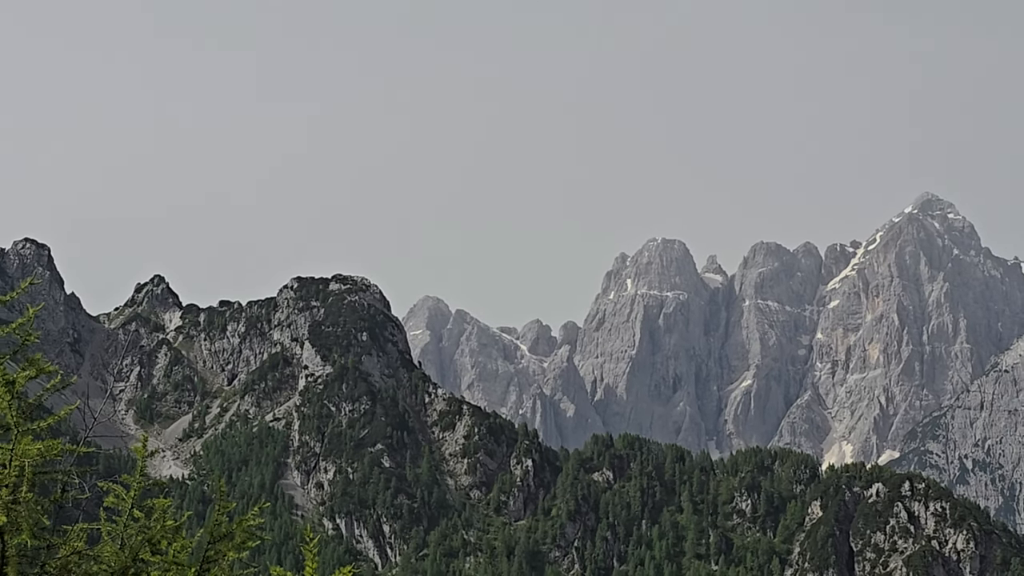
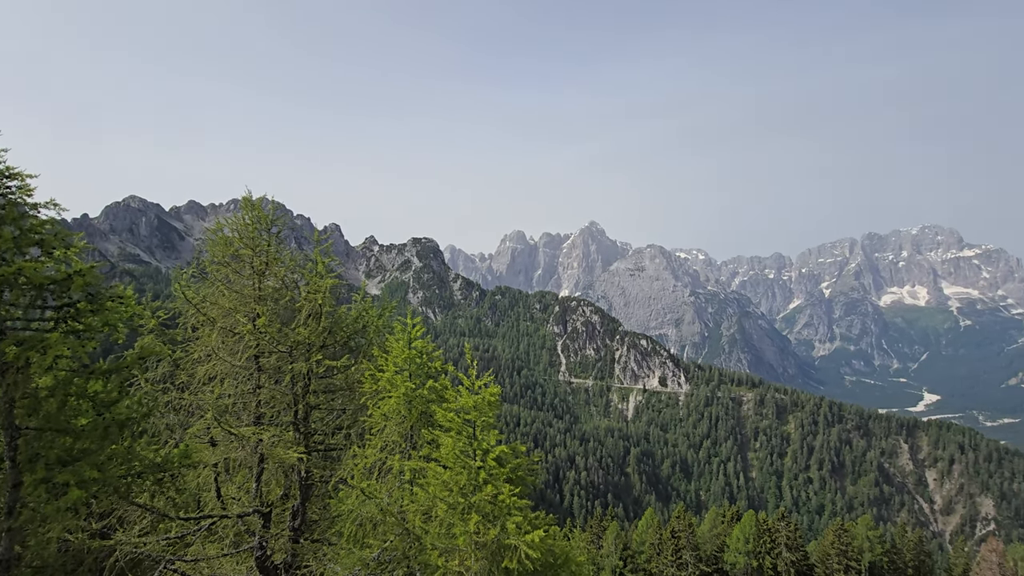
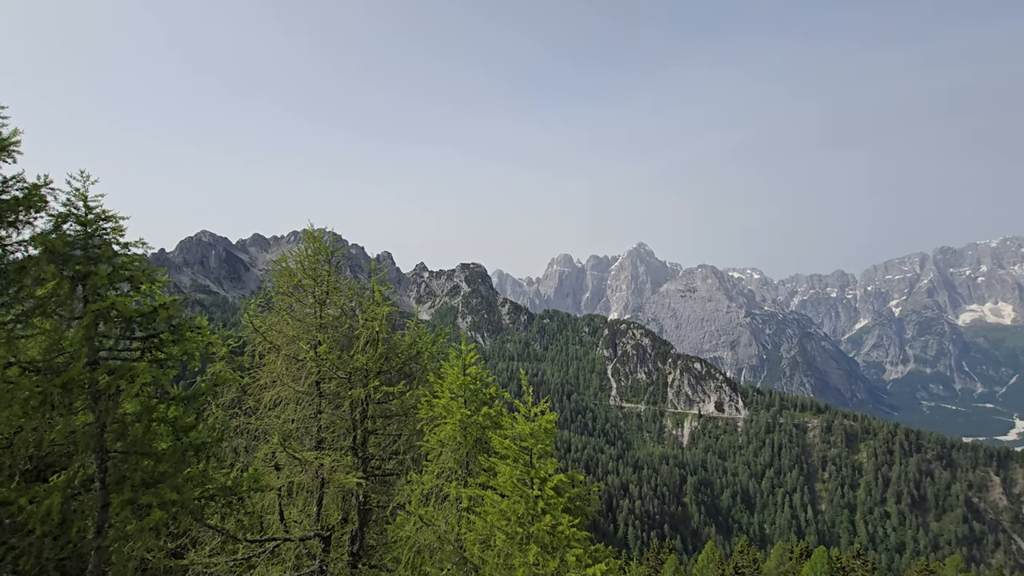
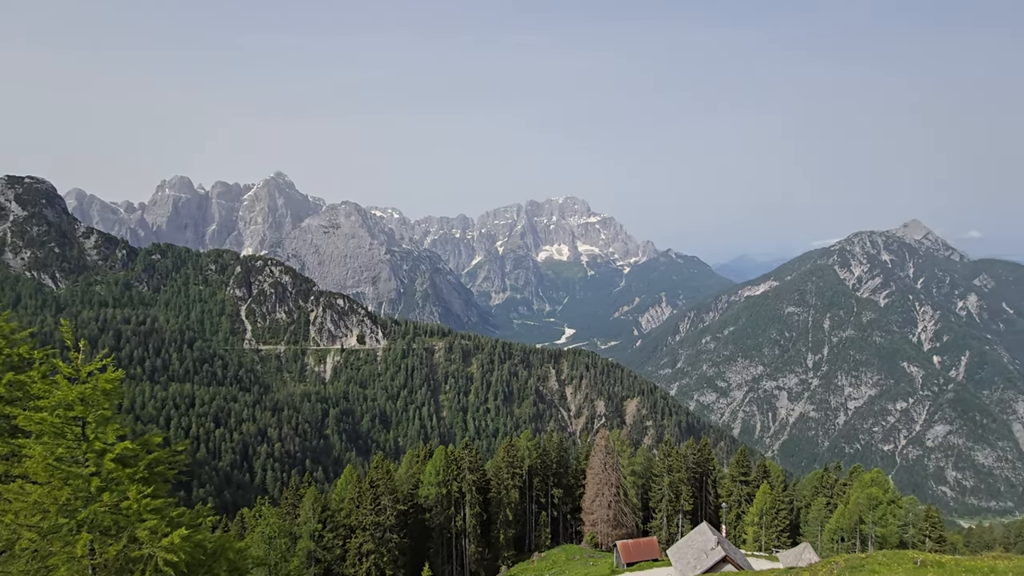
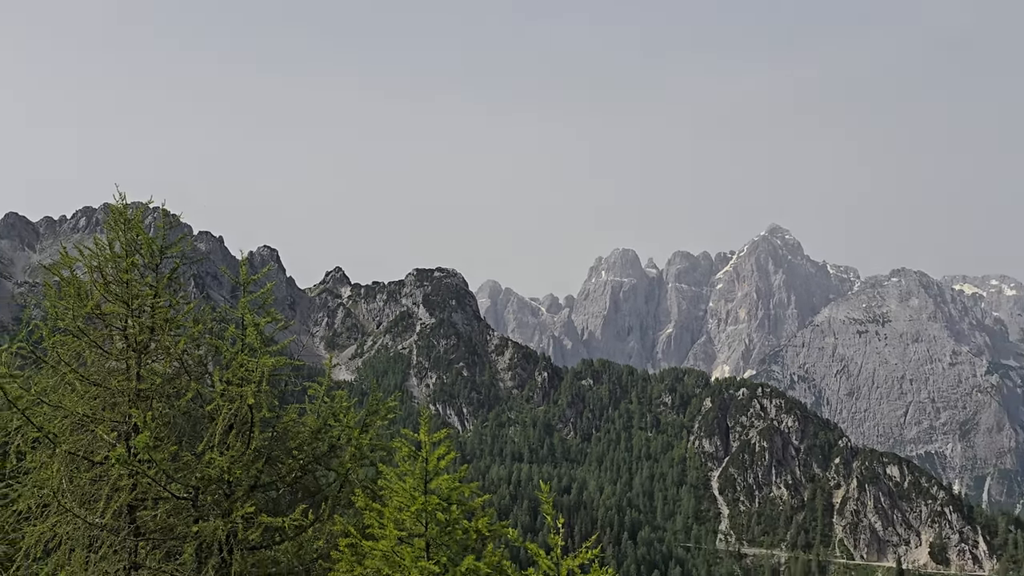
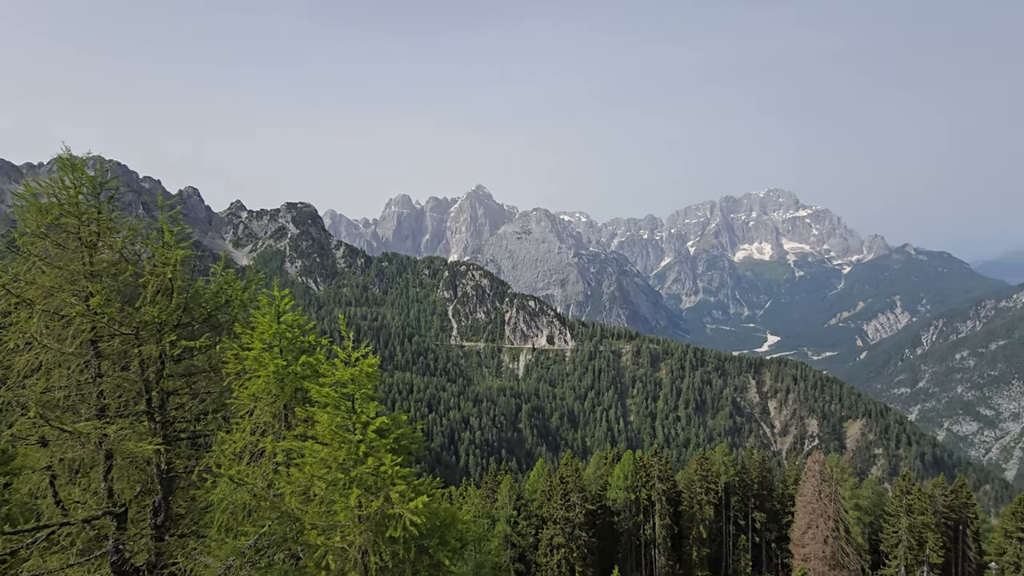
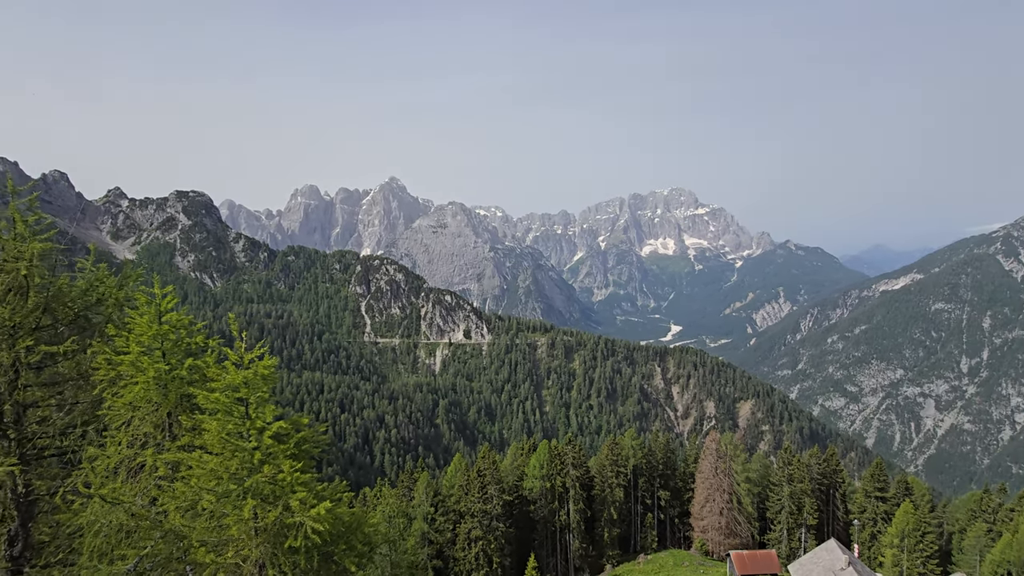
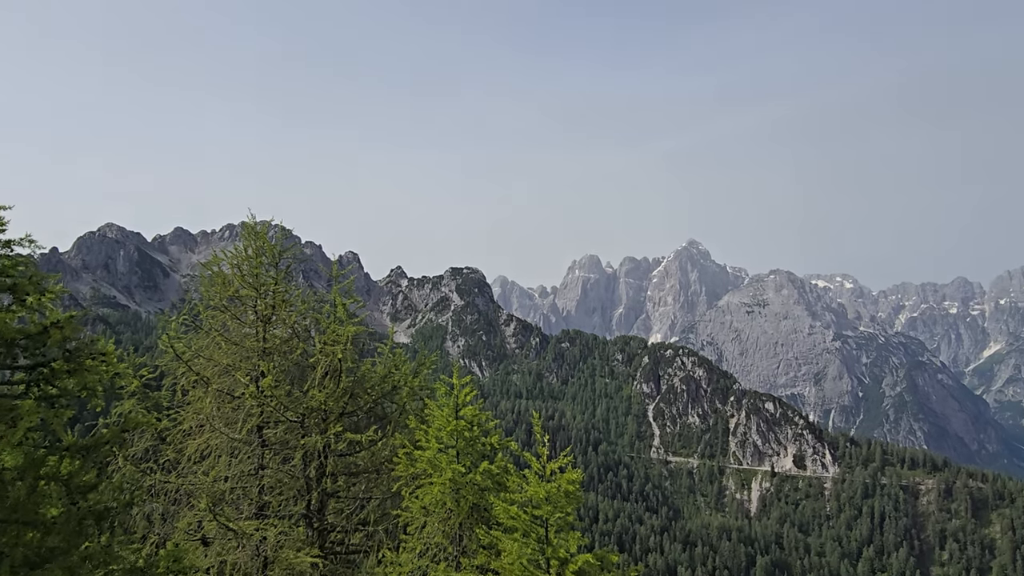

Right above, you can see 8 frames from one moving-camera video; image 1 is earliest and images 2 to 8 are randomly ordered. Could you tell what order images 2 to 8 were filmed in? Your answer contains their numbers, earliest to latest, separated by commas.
5, 8, 3, 2, 6, 7, 4
